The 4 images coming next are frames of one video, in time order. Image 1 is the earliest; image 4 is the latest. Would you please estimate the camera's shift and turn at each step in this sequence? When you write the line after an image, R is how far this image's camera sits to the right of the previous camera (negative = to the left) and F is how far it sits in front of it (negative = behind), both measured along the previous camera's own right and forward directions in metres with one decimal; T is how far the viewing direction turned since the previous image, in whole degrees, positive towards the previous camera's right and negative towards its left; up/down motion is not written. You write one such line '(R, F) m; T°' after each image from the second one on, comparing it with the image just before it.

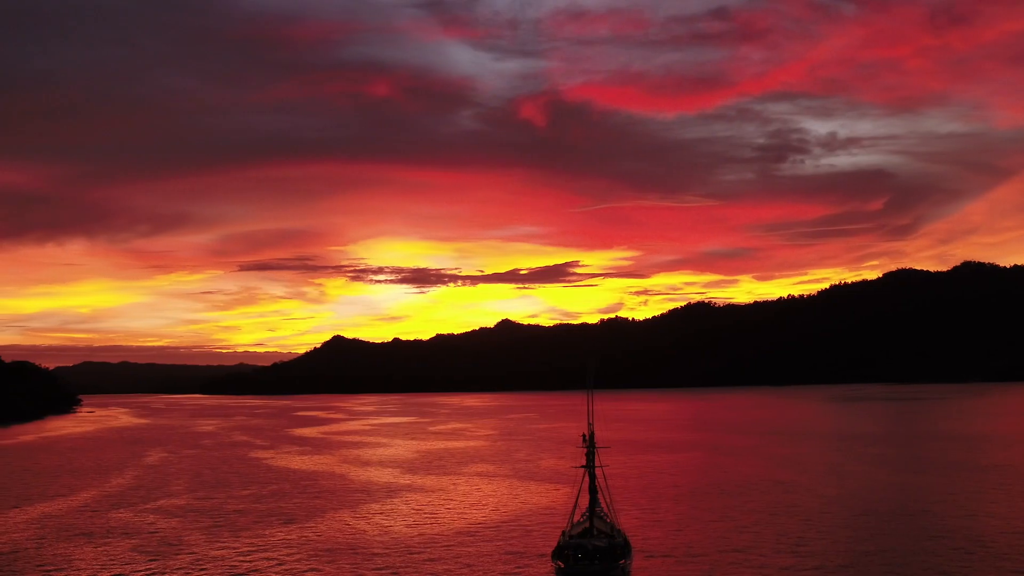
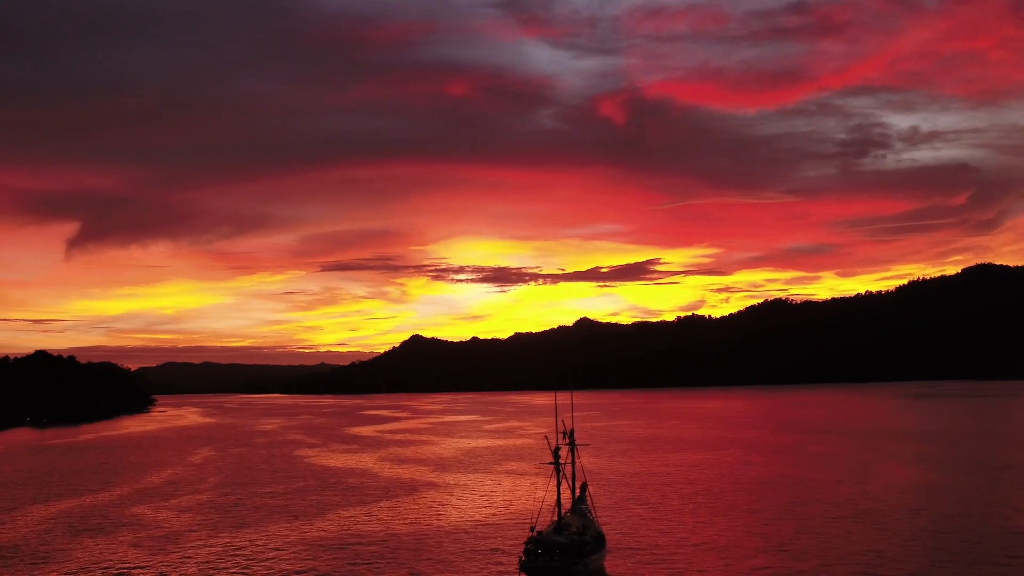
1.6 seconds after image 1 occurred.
(+3.0, -0.5) m; -3°
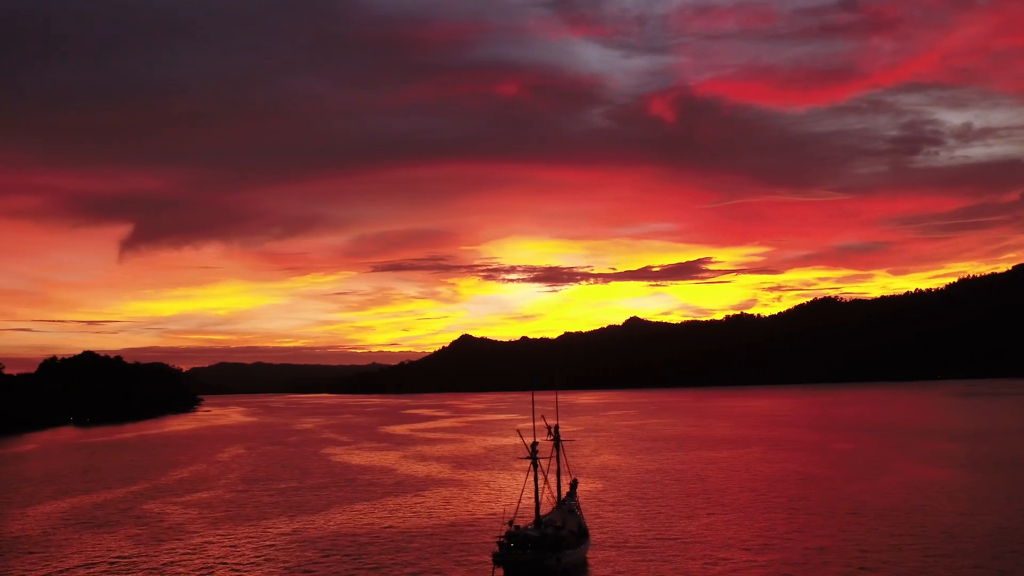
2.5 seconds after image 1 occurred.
(+2.0, -0.8) m; -2°
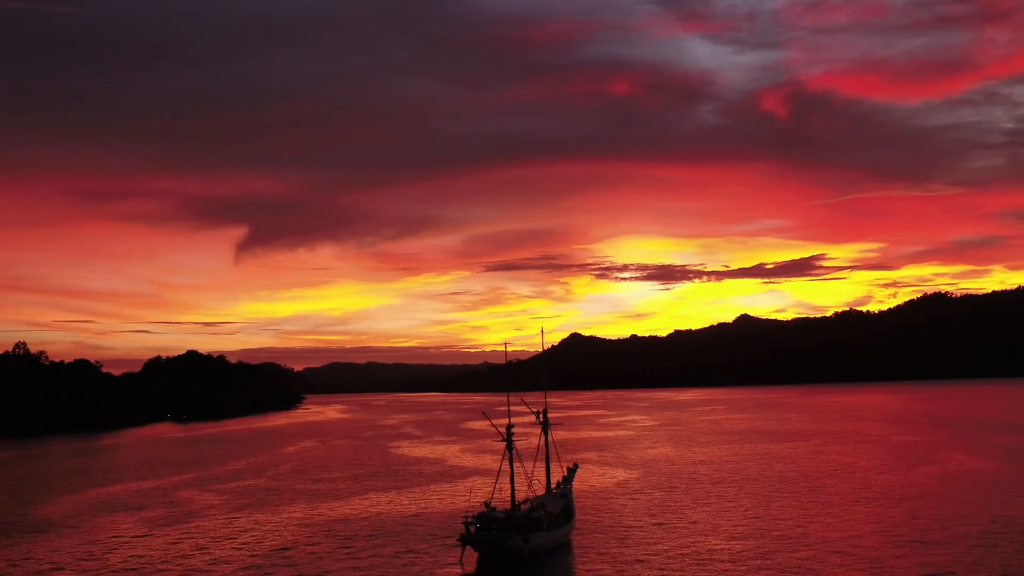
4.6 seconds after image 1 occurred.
(+3.9, -1.4) m; -4°
